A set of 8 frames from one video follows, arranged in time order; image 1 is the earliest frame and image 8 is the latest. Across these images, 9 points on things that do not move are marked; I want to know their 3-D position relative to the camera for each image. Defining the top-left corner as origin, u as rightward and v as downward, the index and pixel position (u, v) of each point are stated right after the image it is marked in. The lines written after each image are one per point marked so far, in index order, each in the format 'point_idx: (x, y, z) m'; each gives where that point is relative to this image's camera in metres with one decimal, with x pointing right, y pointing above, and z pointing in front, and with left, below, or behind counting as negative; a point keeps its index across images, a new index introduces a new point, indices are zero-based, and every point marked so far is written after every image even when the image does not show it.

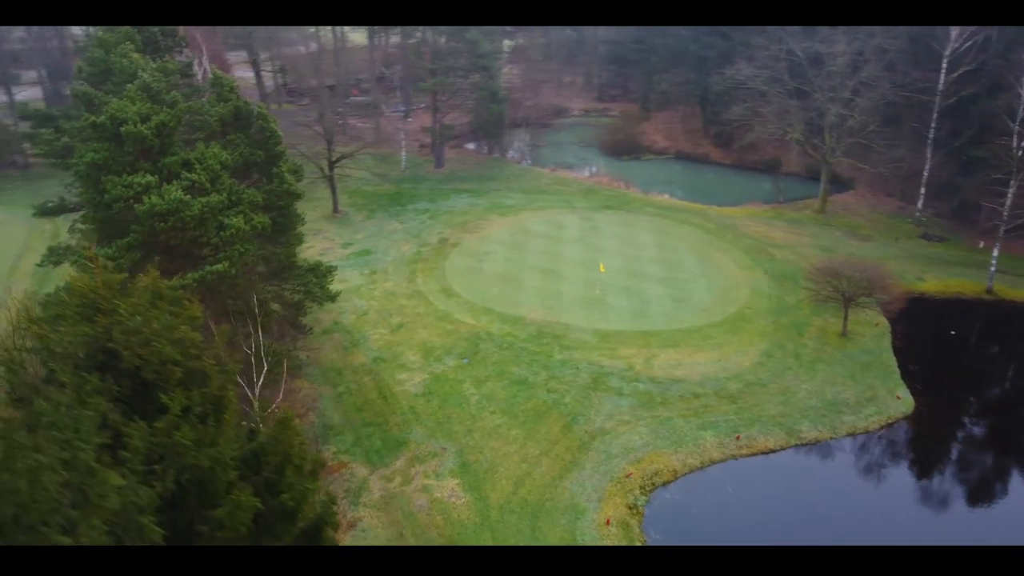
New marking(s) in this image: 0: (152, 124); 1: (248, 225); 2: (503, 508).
0: (-7.3, +3.3, +16.5) m
1: (-5.9, +1.4, +18.0) m
2: (-0.2, -5.1, +18.8) m
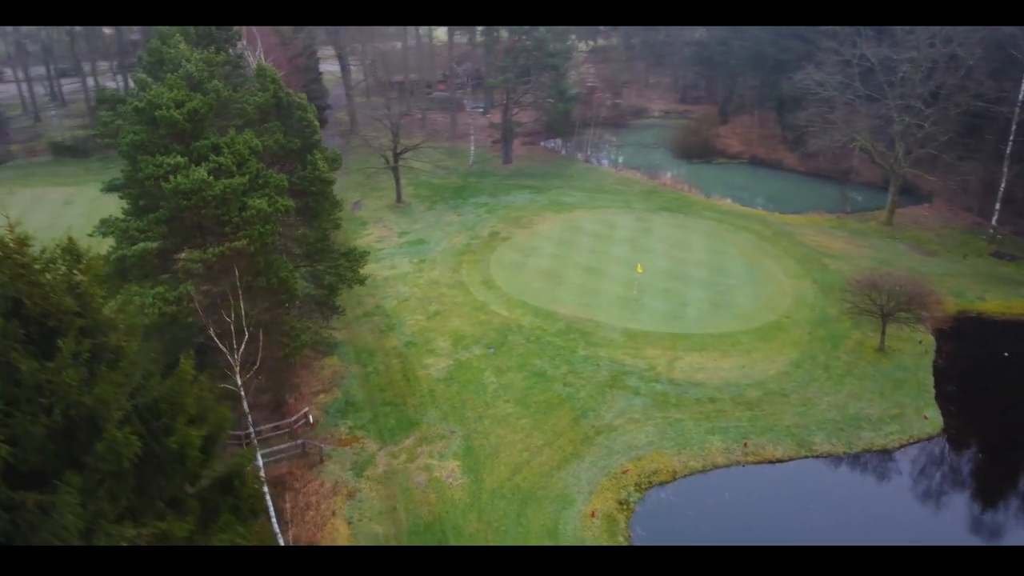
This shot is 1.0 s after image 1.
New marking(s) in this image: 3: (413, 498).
0: (-7.3, +3.9, +18.0) m
1: (-5.7, +1.9, +19.3) m
2: (-0.4, -4.9, +19.4) m
3: (-2.3, -5.0, +19.4) m
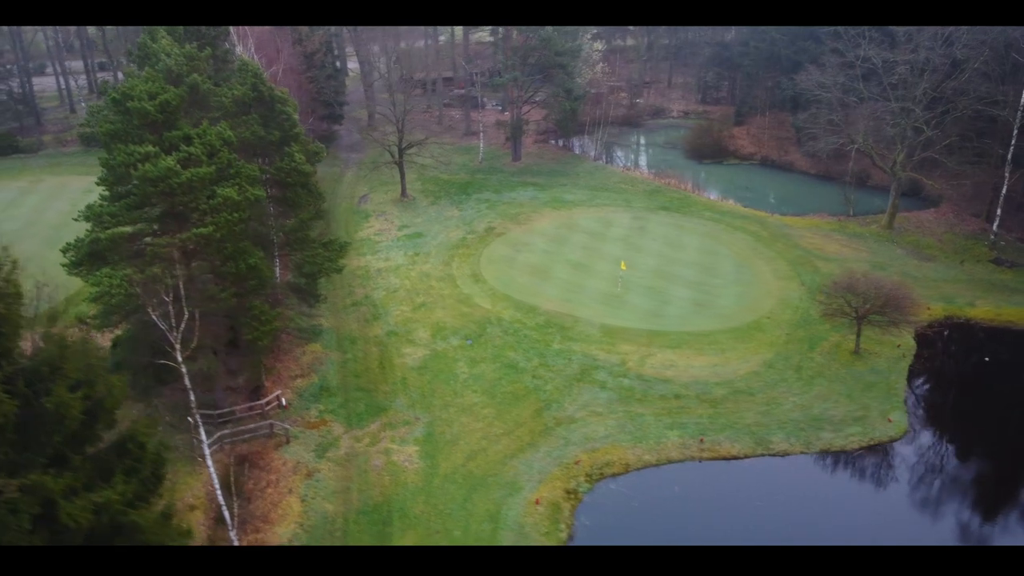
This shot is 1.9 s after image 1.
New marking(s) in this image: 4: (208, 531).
0: (-8.3, +4.3, +19.0) m
1: (-6.8, +2.3, +20.2) m
2: (-1.6, -4.7, +20.0) m
3: (-3.5, -4.7, +20.1) m
4: (-6.9, -5.6, +18.5) m
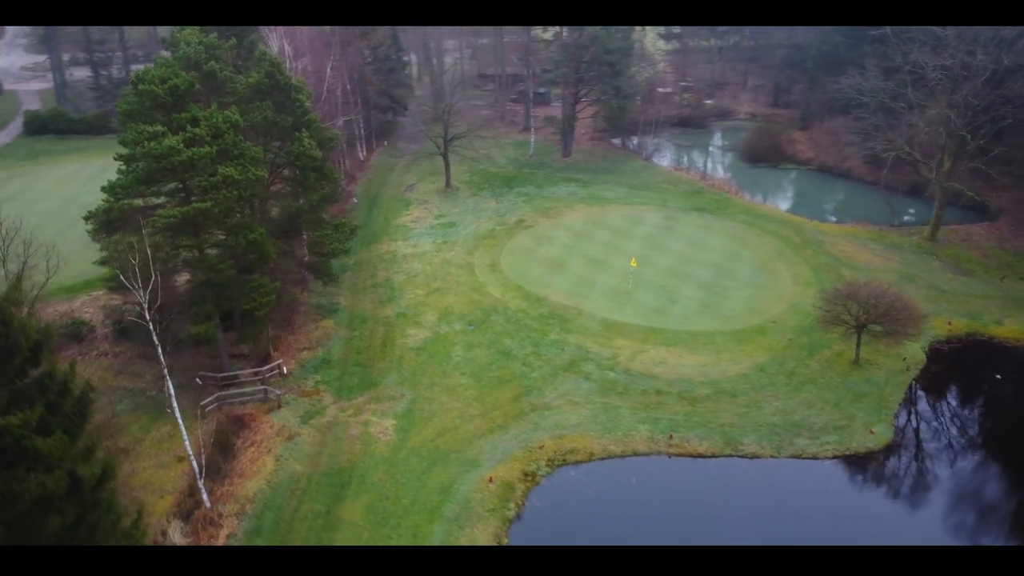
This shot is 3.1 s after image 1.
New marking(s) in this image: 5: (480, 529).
0: (-8.8, +5.1, +20.8) m
1: (-7.3, +3.0, +21.8) m
2: (-2.6, -4.2, +21.0) m
3: (-4.5, -4.1, +21.3) m
4: (-8.0, -4.8, +20.2) m
5: (-0.7, -5.5, +18.4) m
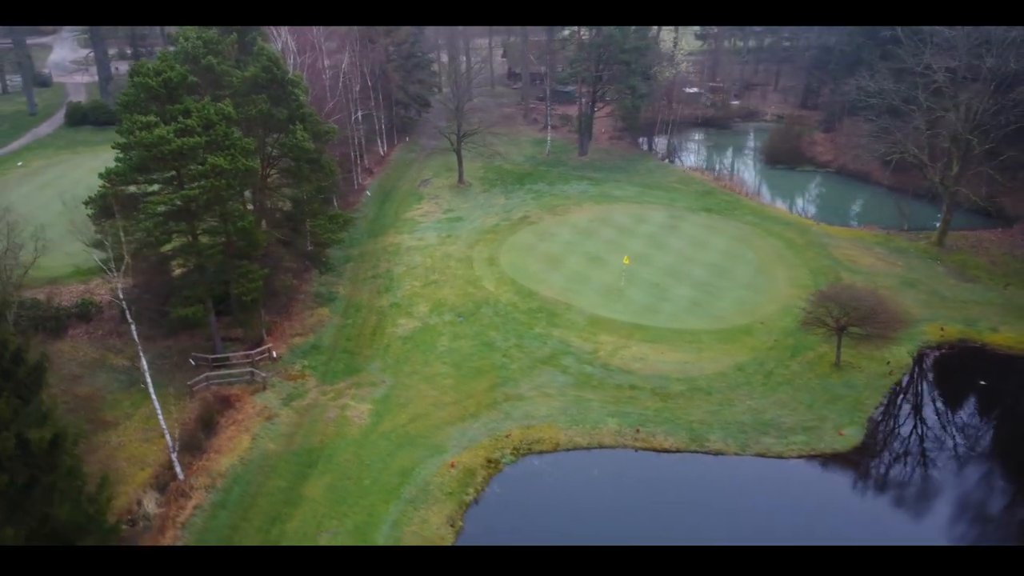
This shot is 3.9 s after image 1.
0: (-9.4, +5.6, +21.8) m
1: (-7.9, +3.4, +22.8) m
2: (-3.4, -3.9, +21.7) m
3: (-5.3, -3.8, +22.1) m
4: (-9.0, -4.4, +21.2) m
5: (-1.8, -5.2, +19.0) m
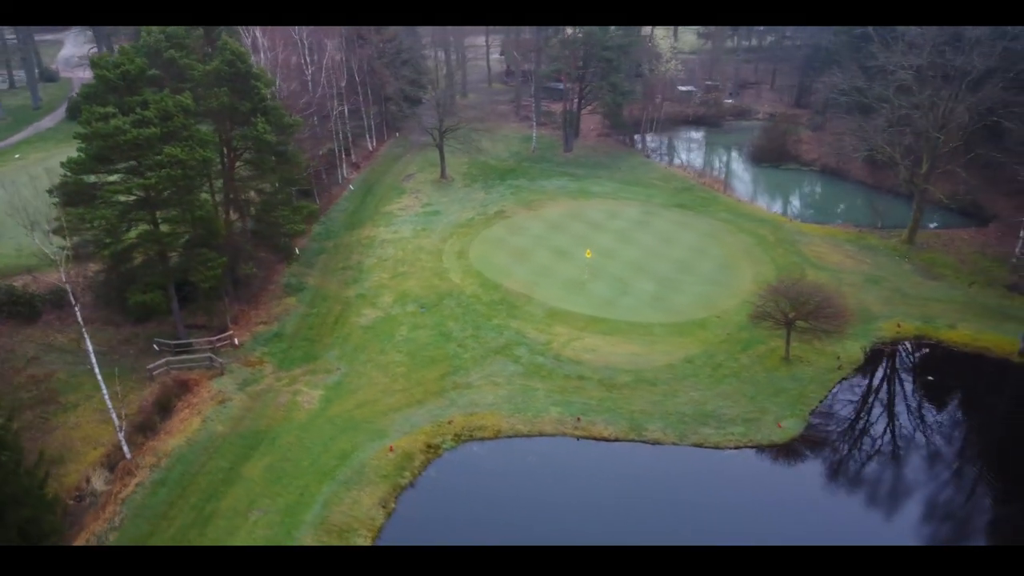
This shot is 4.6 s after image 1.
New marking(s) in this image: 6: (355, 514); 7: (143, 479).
0: (-10.9, +6.0, +22.6) m
1: (-9.3, +3.8, +23.5) m
2: (-5.0, -3.6, +22.3) m
3: (-6.9, -3.4, +22.7) m
4: (-10.5, -4.0, +21.9) m
5: (-3.5, -4.9, +19.5) m
6: (-3.6, -5.2, +18.9) m
7: (-9.0, -4.6, +19.8) m
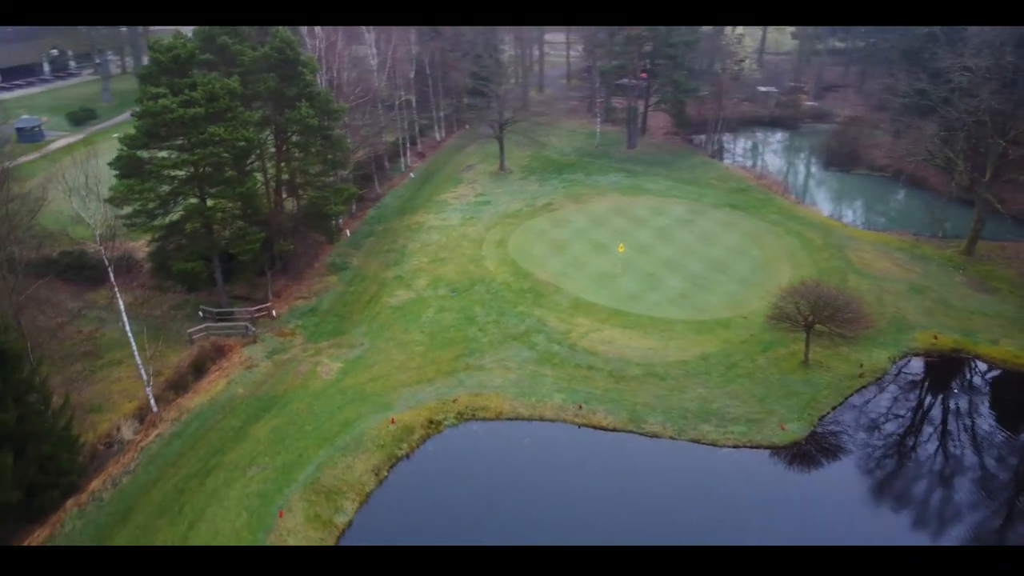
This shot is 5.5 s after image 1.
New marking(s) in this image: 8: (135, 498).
0: (-10.2, +7.0, +24.3) m
1: (-8.6, +4.7, +25.1) m
2: (-4.9, -2.9, +23.4) m
3: (-6.7, -2.7, +24.1) m
4: (-10.4, -3.0, +23.7) m
5: (-3.8, -4.3, +20.5) m
6: (-4.0, -4.6, +19.9) m
7: (-9.2, -3.8, +21.4) m
8: (-8.7, -4.8, +18.8) m
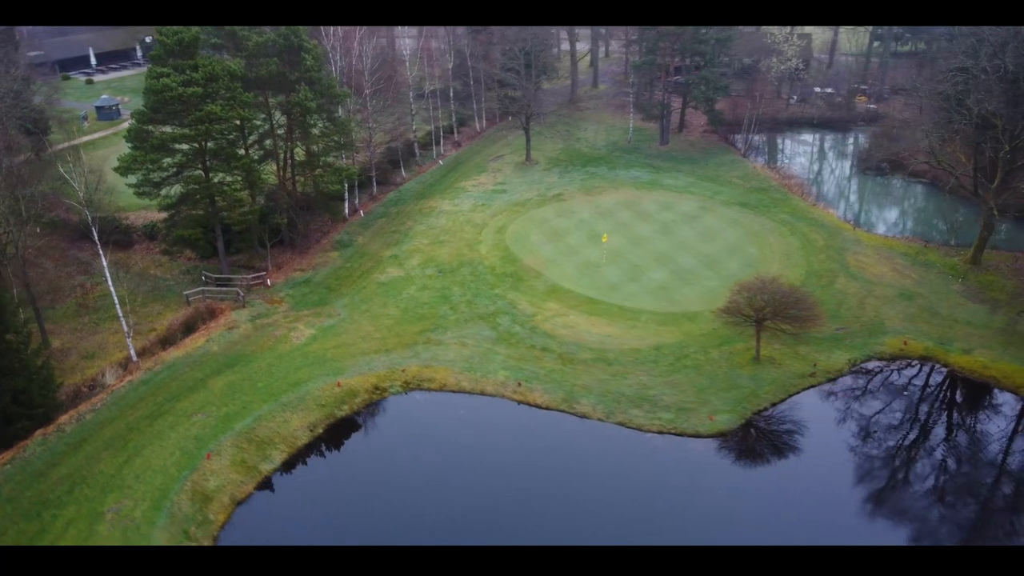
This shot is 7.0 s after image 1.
0: (-10.9, +8.1, +26.6) m
1: (-9.4, +5.8, +27.1) m
2: (-6.4, -2.0, +25.1) m
3: (-8.1, -1.7, +26.0) m
4: (-11.8, -1.8, +26.1) m
5: (-5.7, -3.5, +22.0) m
6: (-6.1, -3.8, +21.4) m
7: (-10.9, -2.6, +23.6) m
8: (-10.9, -3.7, +21.0) m
